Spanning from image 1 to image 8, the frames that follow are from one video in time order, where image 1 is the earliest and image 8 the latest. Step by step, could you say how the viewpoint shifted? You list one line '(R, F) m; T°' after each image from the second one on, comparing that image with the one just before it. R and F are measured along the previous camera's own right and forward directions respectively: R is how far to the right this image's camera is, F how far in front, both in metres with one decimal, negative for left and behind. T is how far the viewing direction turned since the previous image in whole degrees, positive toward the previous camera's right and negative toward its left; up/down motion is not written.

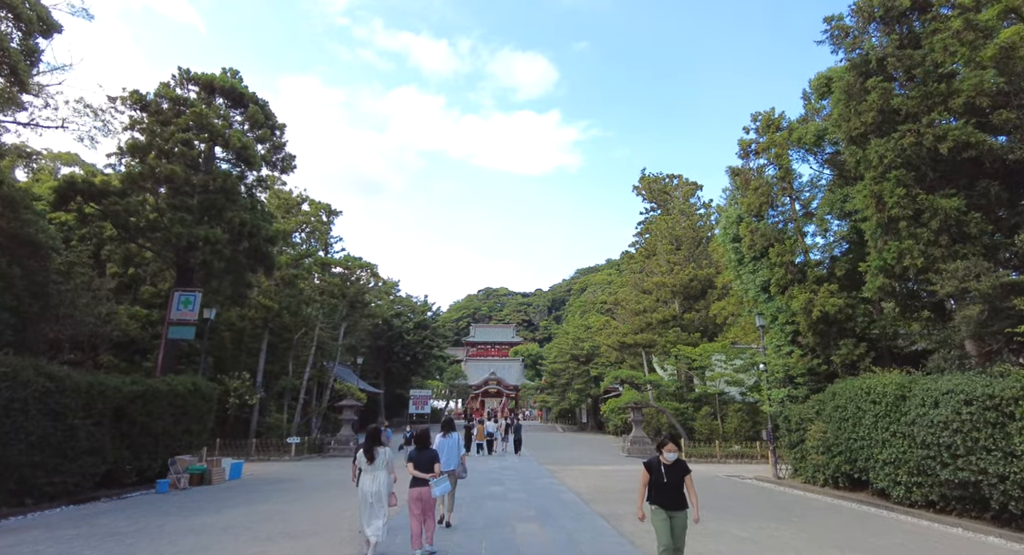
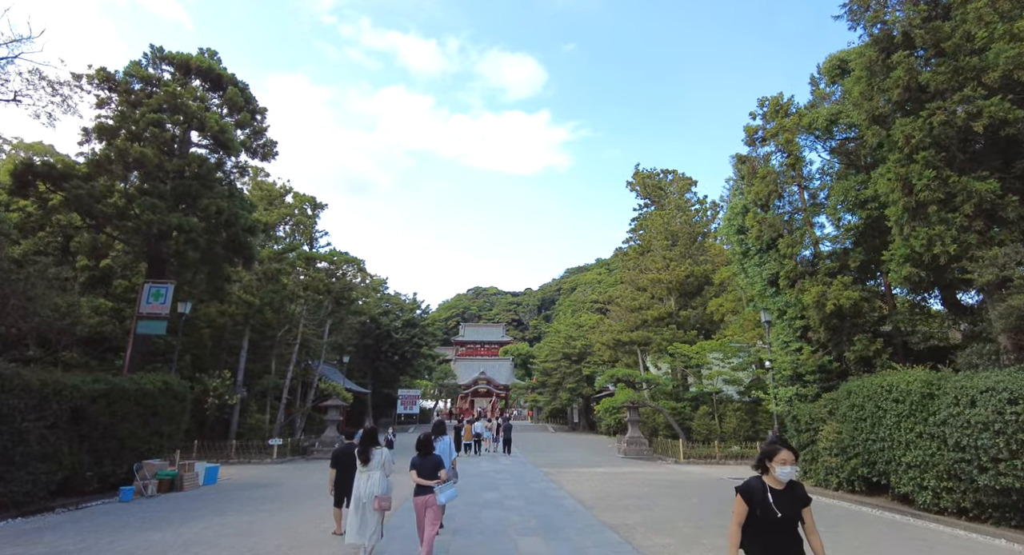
(-0.2, +0.8) m; +1°
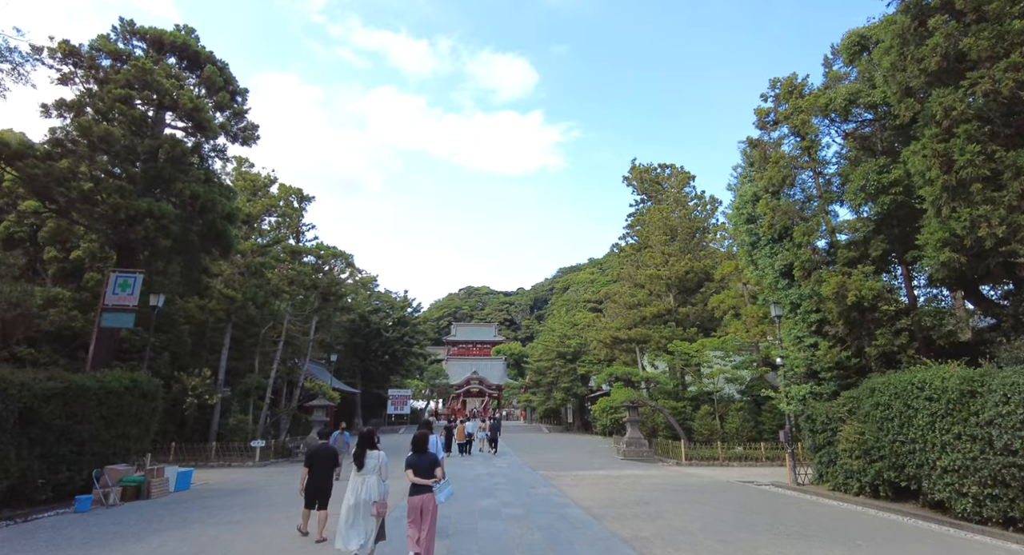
(-0.1, +0.8) m; +1°
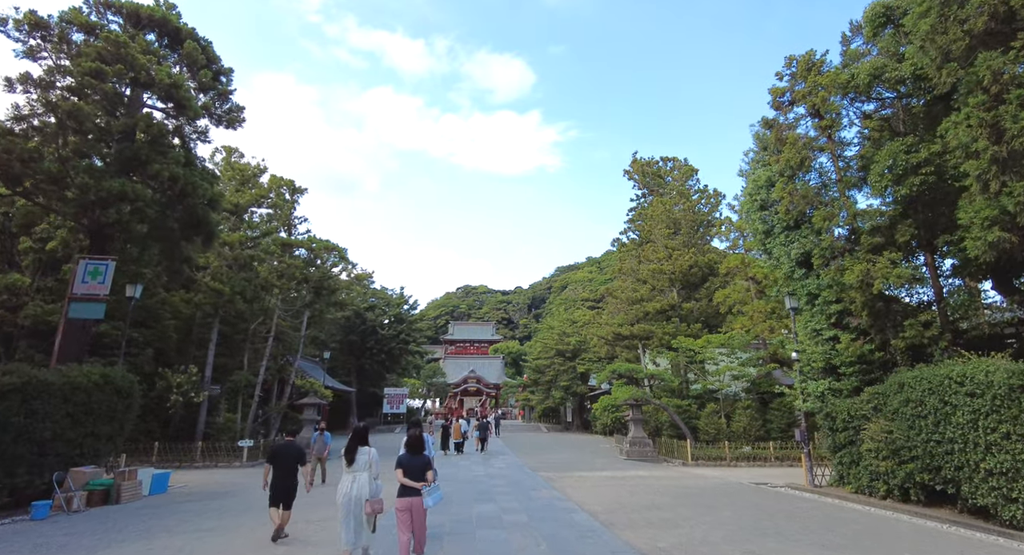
(-0.1, +0.8) m; 0°
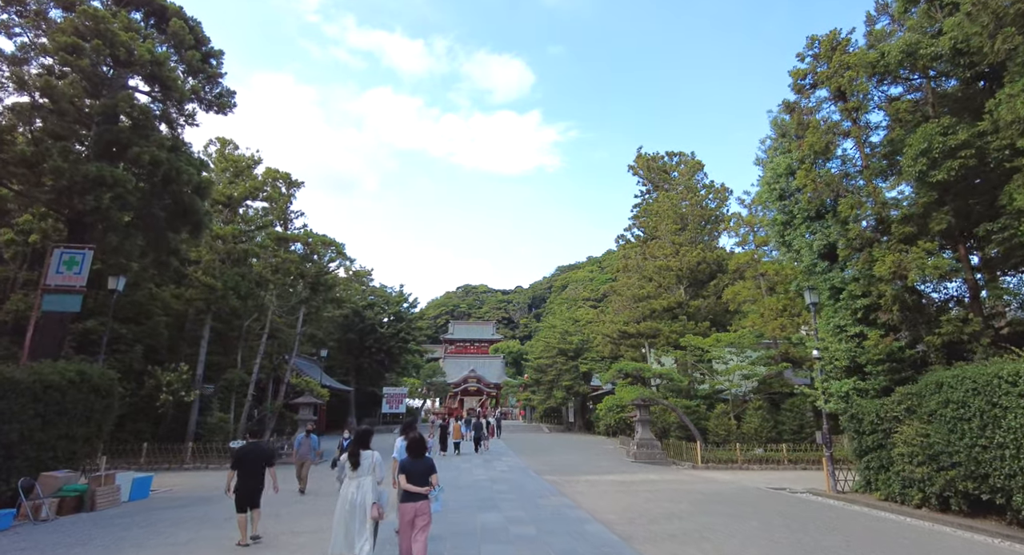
(-0.1, +0.7) m; 0°
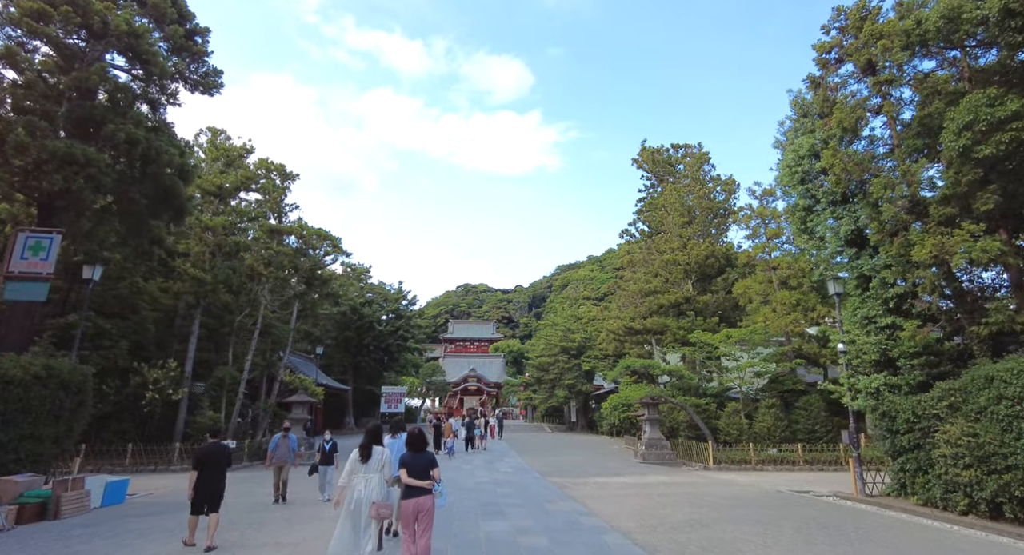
(-0.1, +0.8) m; 0°
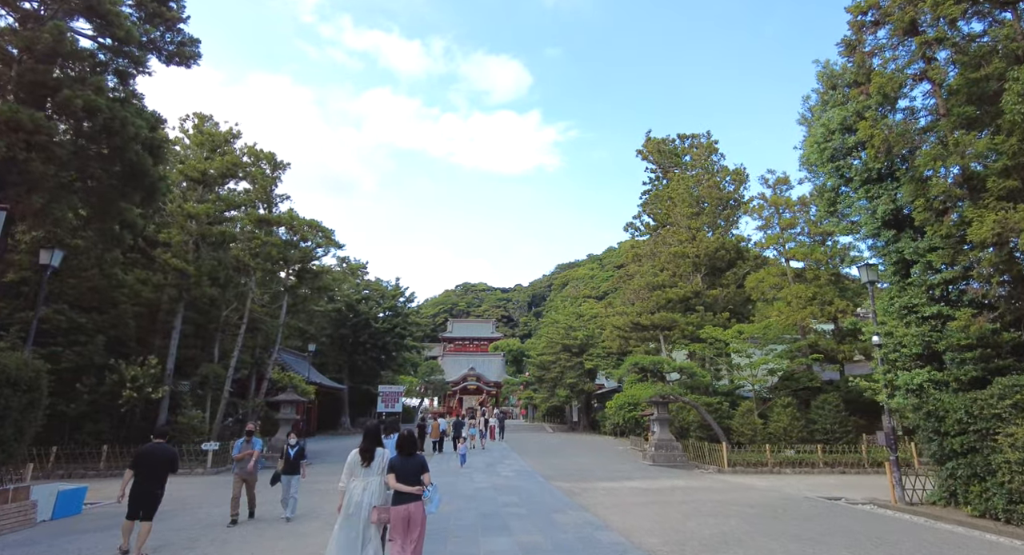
(-0.1, +1.0) m; 0°
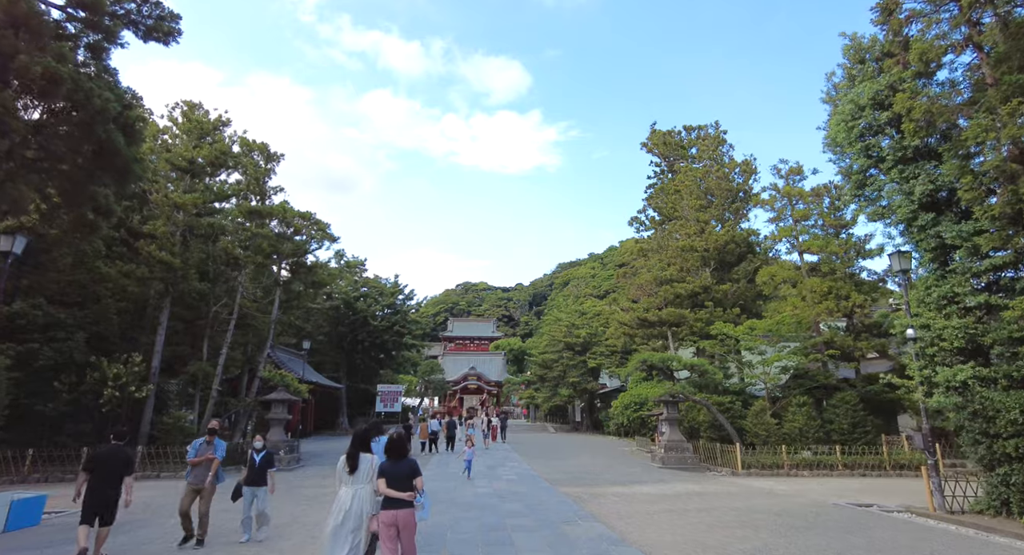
(0.0, +0.8) m; 0°
